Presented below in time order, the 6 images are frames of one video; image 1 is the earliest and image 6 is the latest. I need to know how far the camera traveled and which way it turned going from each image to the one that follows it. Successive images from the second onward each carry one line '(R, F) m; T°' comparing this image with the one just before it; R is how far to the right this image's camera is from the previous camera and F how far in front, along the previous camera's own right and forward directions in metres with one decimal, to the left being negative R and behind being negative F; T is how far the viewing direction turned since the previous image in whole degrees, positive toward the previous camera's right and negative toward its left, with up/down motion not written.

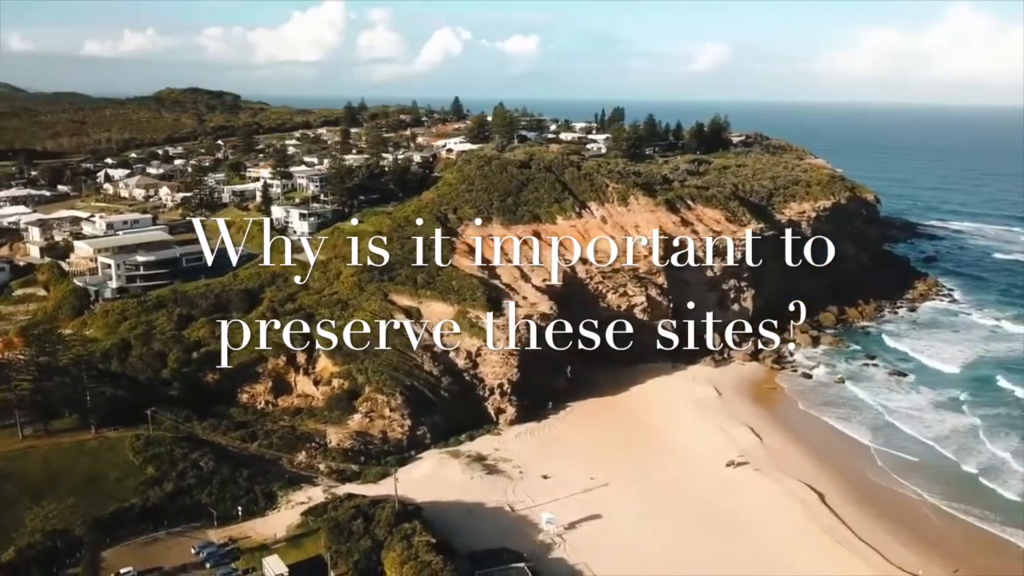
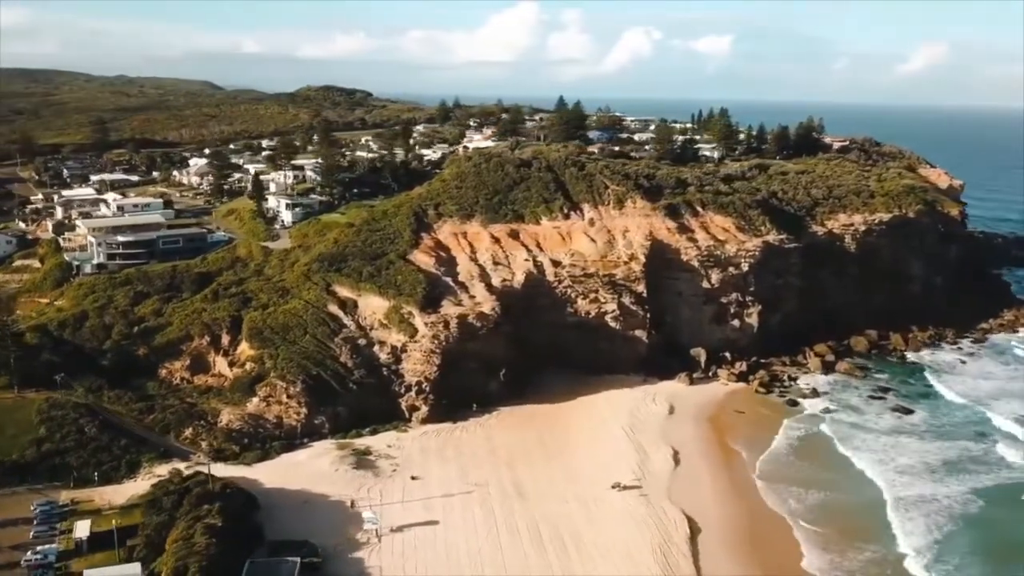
(+10.8, +1.9) m; -12°
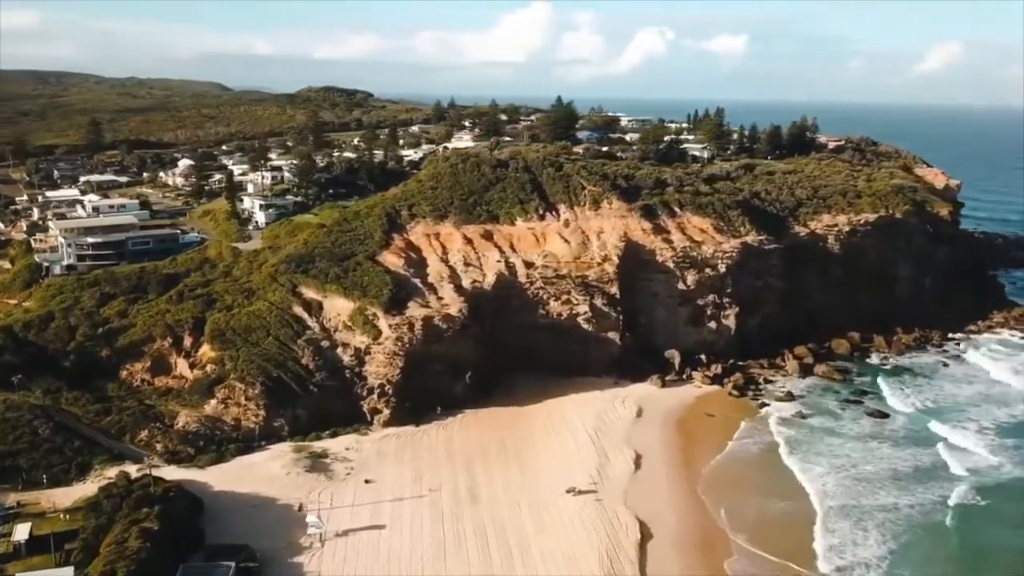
(+2.2, +0.4) m; -1°
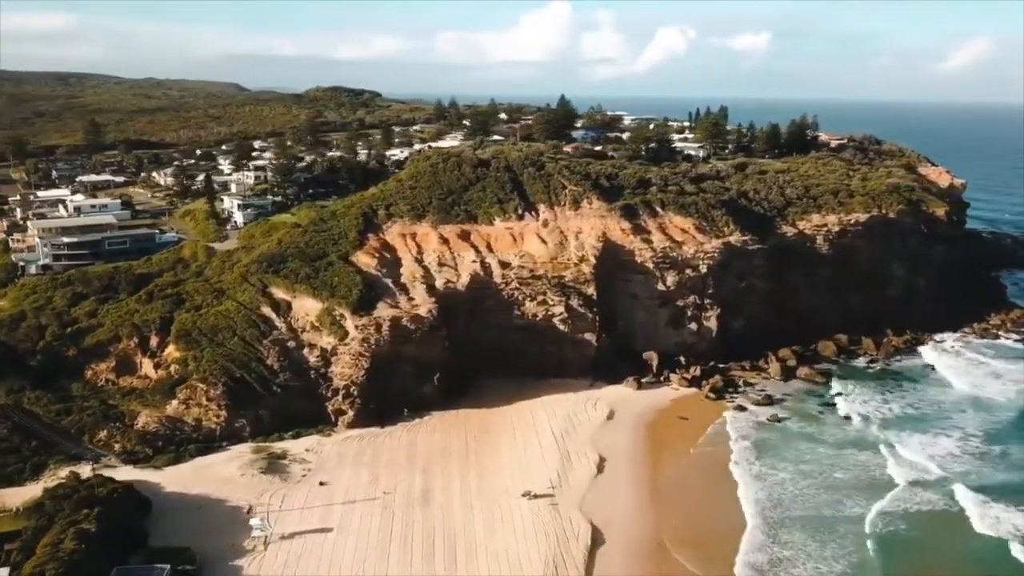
(+2.3, +0.4) m; -1°
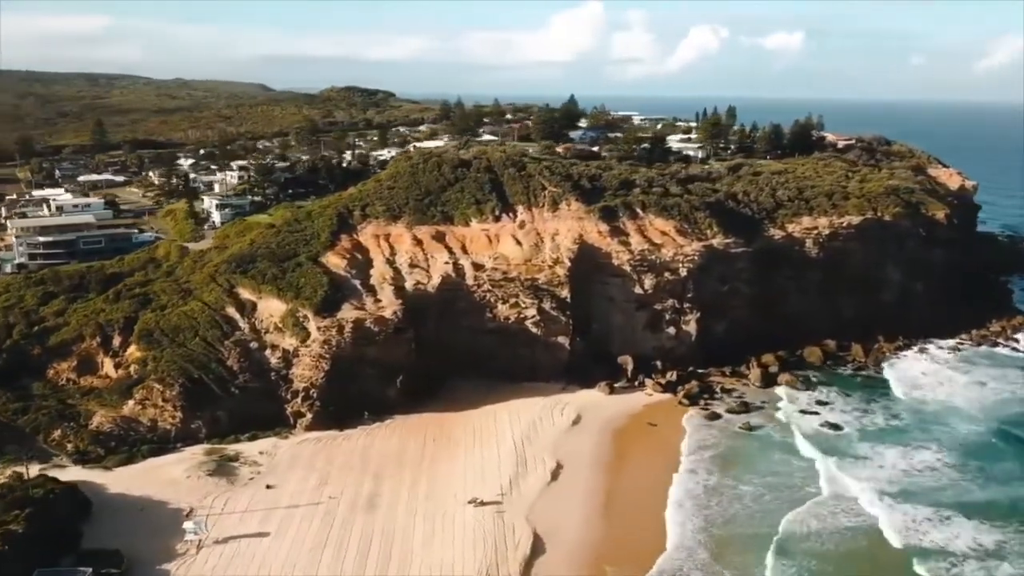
(+2.9, +0.6) m; -2°
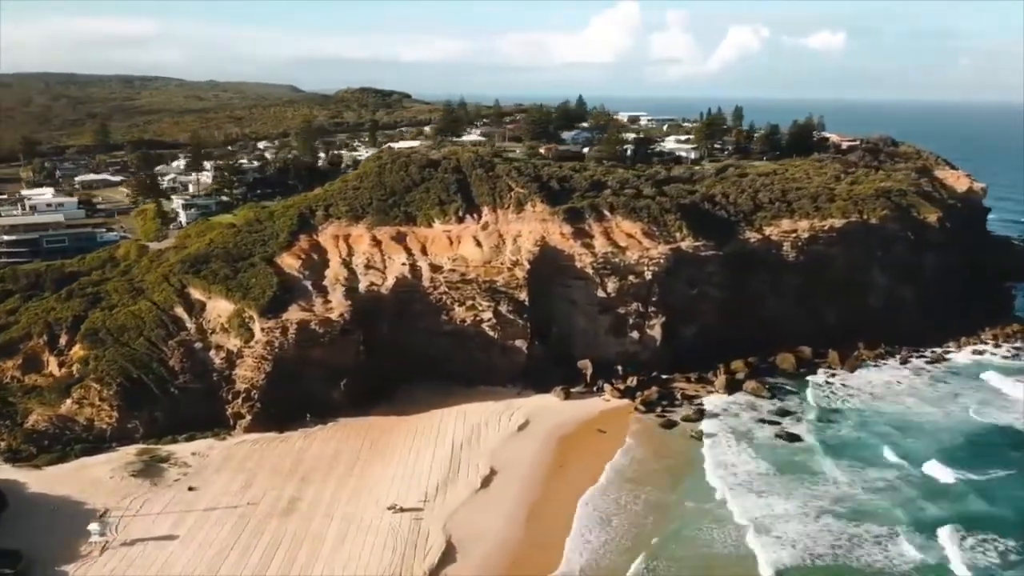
(+3.9, +0.7) m; -2°
